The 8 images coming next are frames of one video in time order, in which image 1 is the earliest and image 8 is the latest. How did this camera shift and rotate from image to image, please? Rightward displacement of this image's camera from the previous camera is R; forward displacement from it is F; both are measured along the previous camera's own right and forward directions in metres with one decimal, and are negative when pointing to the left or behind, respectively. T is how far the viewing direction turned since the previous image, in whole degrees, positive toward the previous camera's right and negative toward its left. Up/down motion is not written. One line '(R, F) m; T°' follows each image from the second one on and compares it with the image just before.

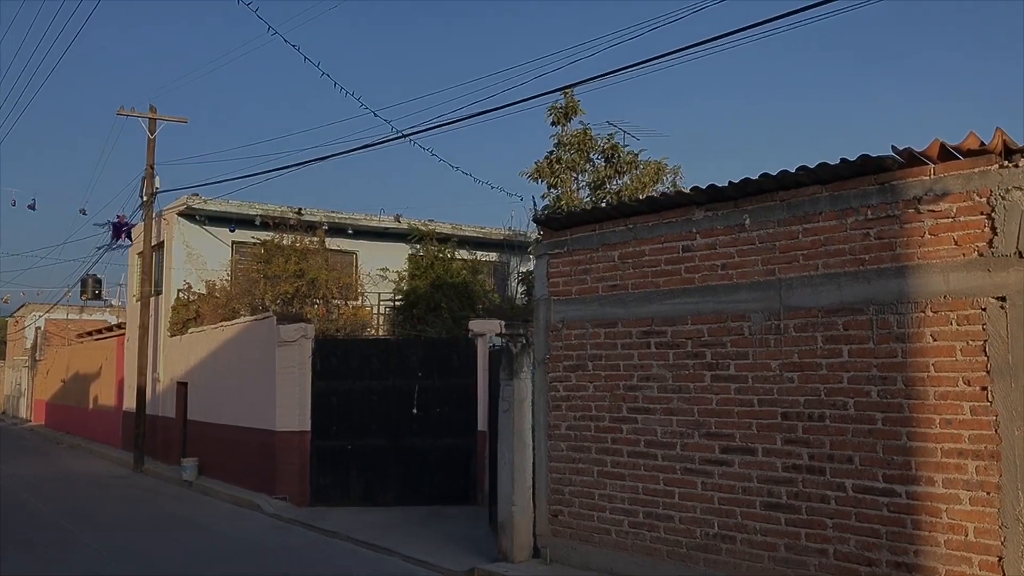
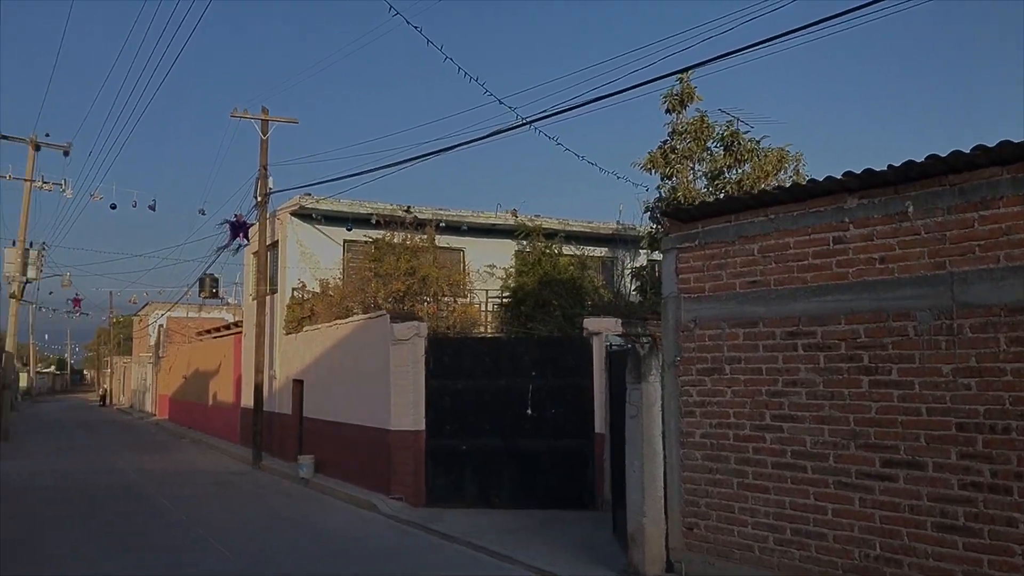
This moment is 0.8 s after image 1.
(-0.2, +0.5) m; -6°
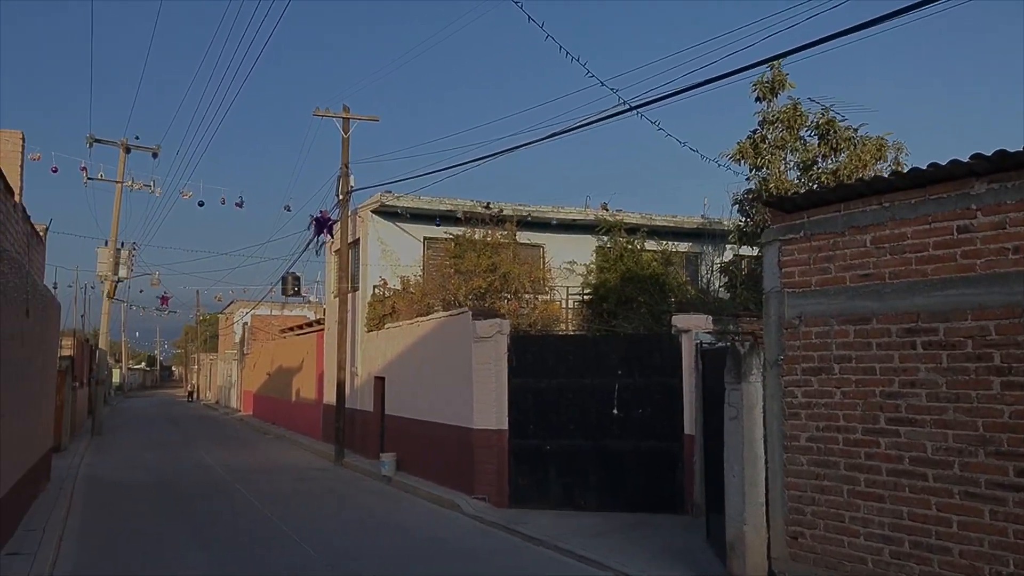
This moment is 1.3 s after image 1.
(-0.1, +0.3) m; -5°
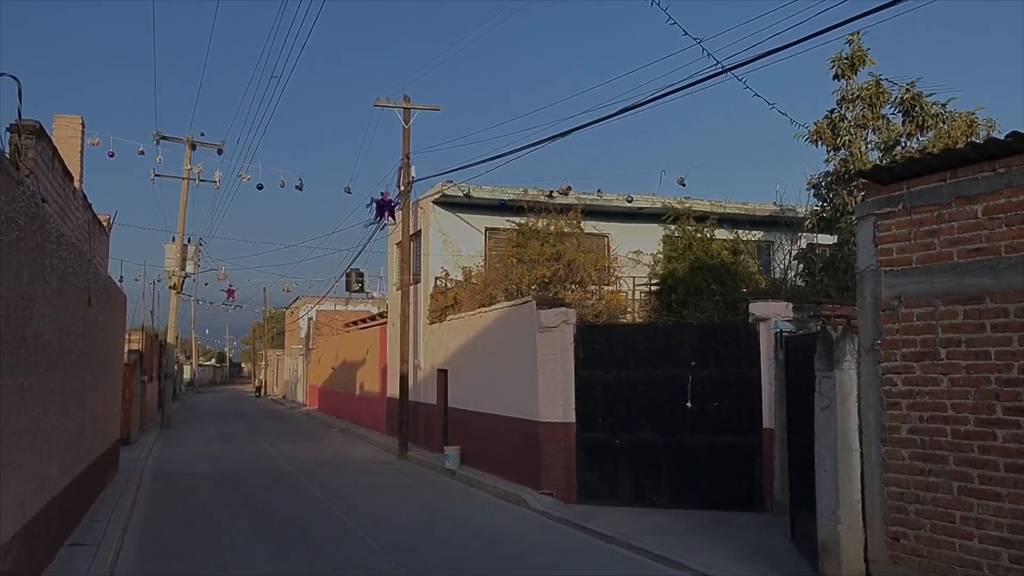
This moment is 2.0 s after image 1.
(-0.1, +0.5) m; -4°
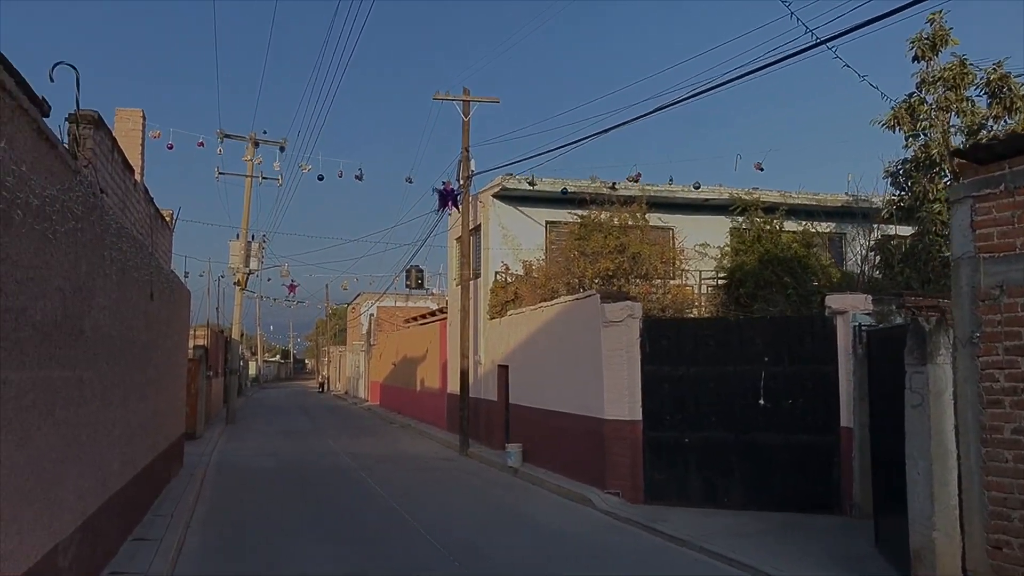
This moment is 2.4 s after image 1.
(-0.1, +0.4) m; -4°
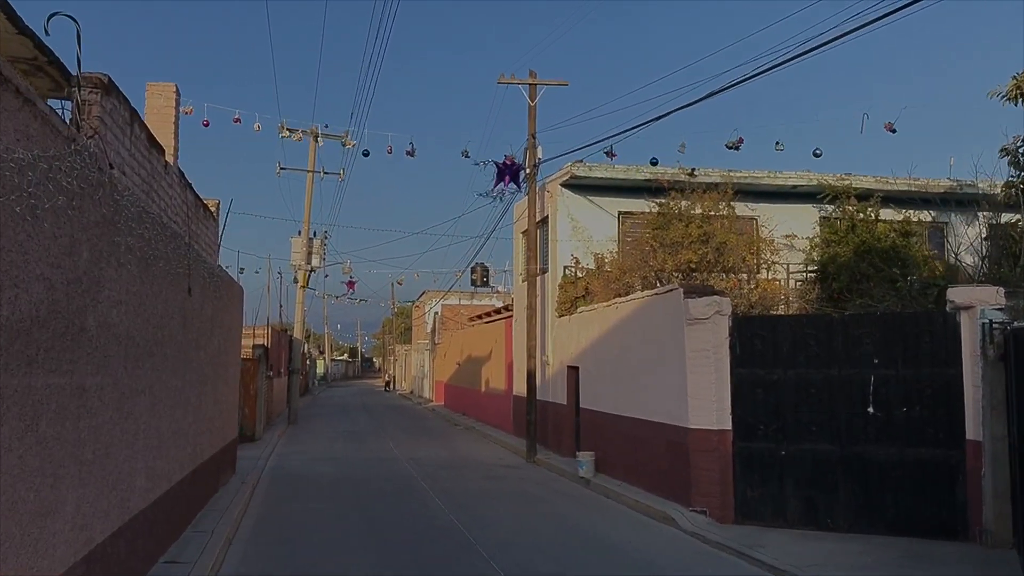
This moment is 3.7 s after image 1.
(-0.1, +1.3) m; -4°
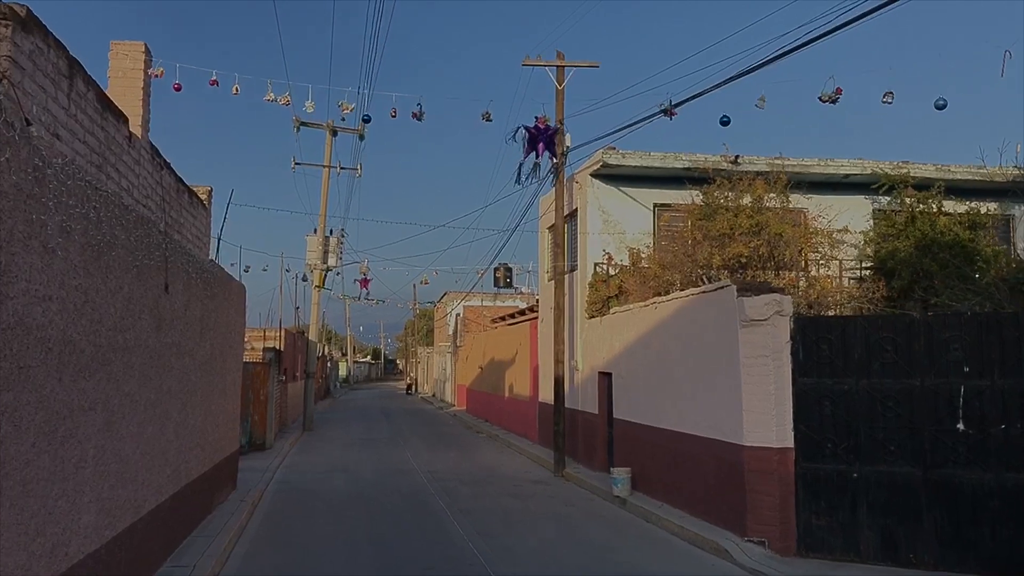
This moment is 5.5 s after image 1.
(-0.1, +1.5) m; -1°
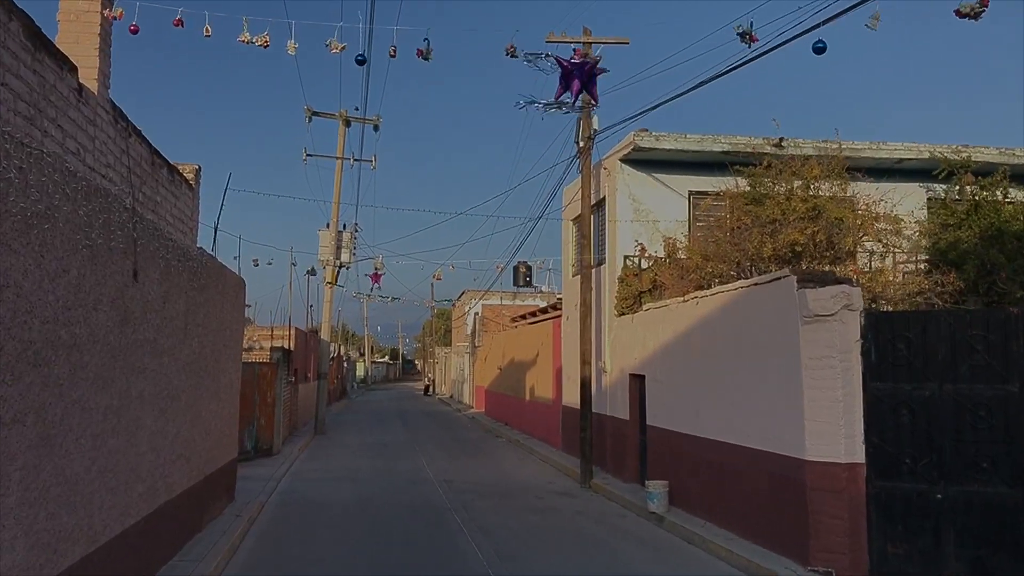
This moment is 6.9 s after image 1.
(-0.1, +1.4) m; -1°
